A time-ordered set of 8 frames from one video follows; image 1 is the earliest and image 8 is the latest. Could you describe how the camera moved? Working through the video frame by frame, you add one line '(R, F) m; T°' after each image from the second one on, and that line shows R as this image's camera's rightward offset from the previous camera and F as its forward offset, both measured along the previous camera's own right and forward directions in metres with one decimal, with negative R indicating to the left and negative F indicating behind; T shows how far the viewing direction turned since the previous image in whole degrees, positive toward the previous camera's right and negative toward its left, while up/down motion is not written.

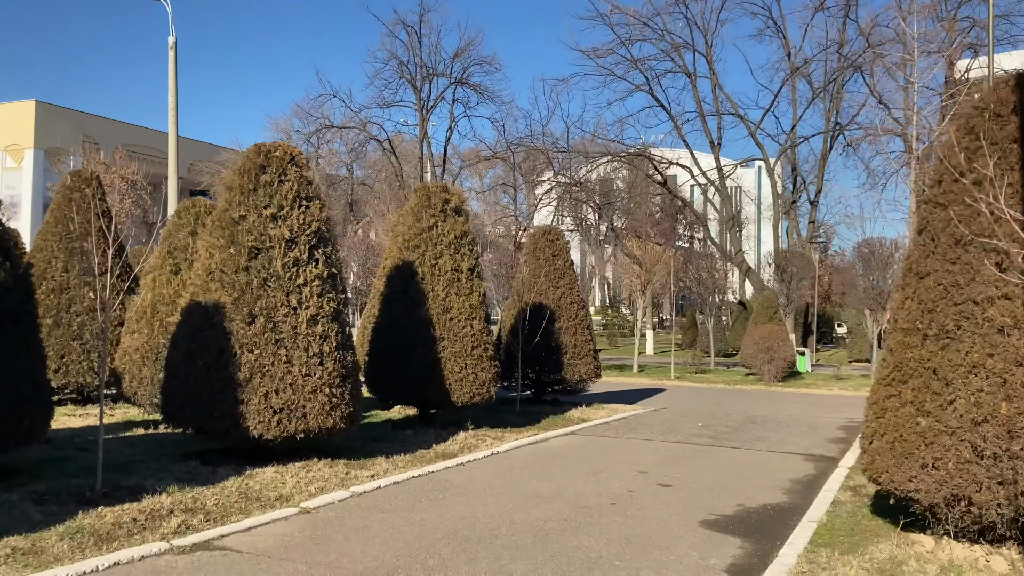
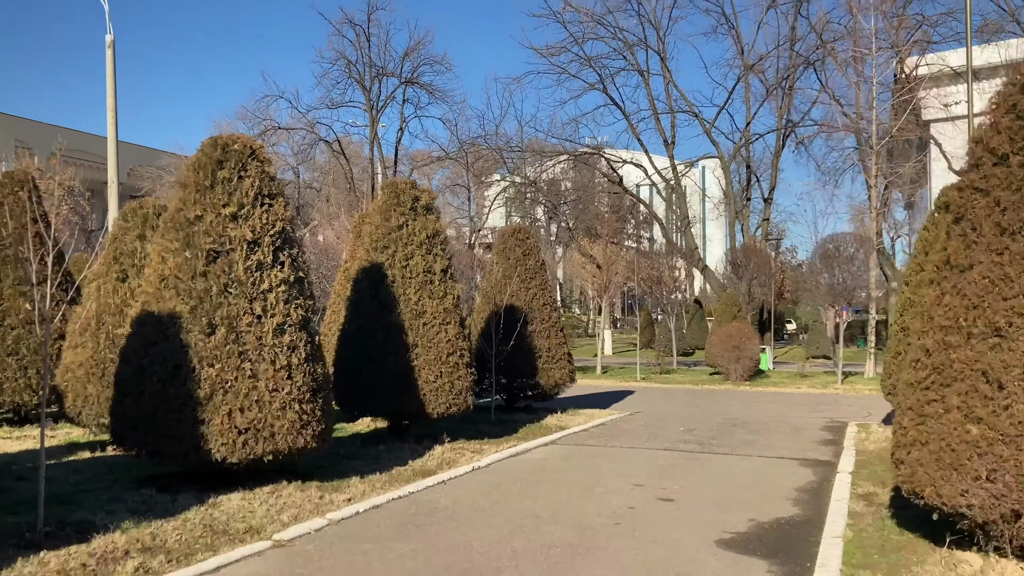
(-0.3, +0.5) m; +3°
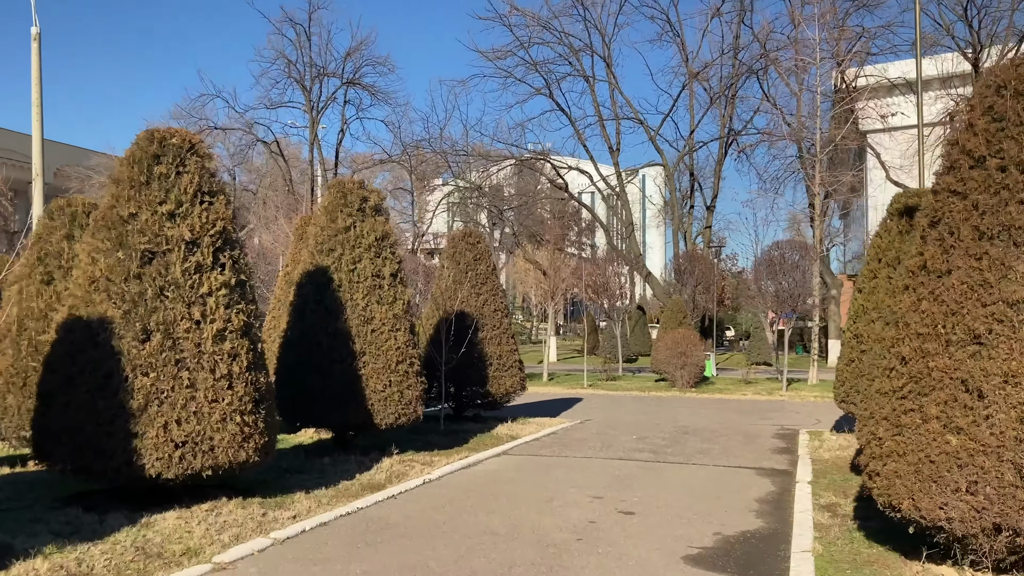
(-0.1, +0.3) m; +4°
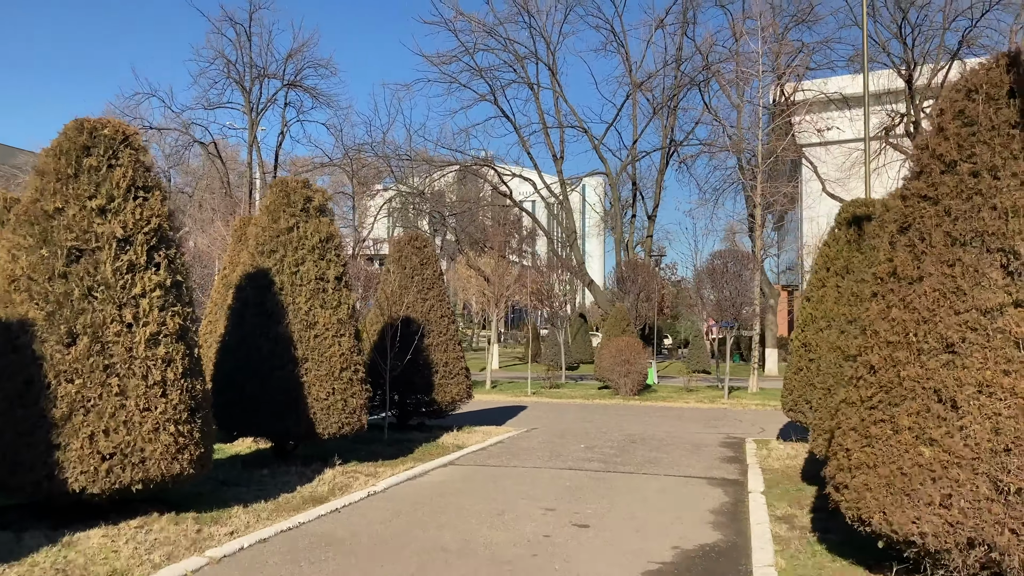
(-0.1, +0.2) m; +4°
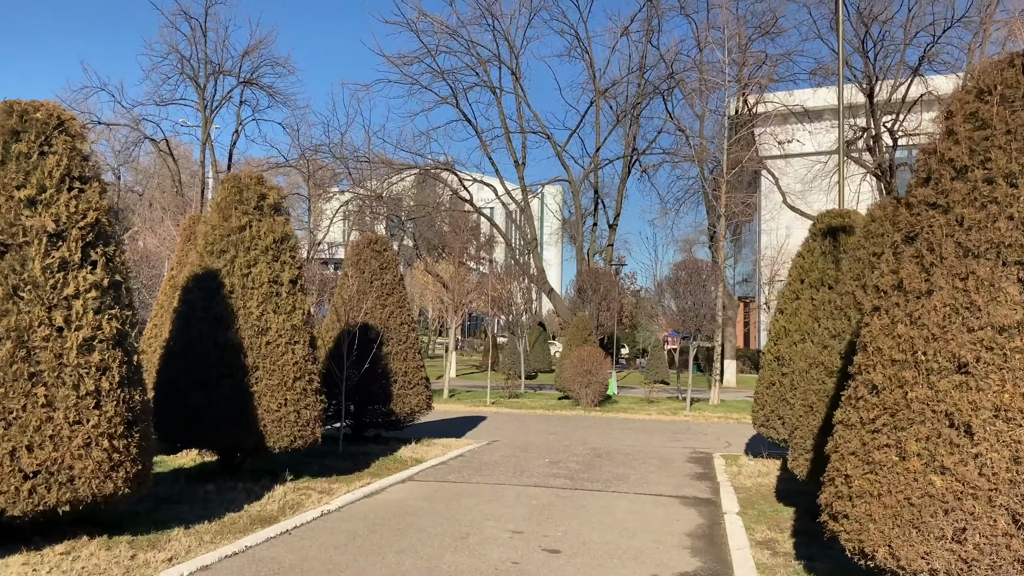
(-0.1, +0.4) m; +3°
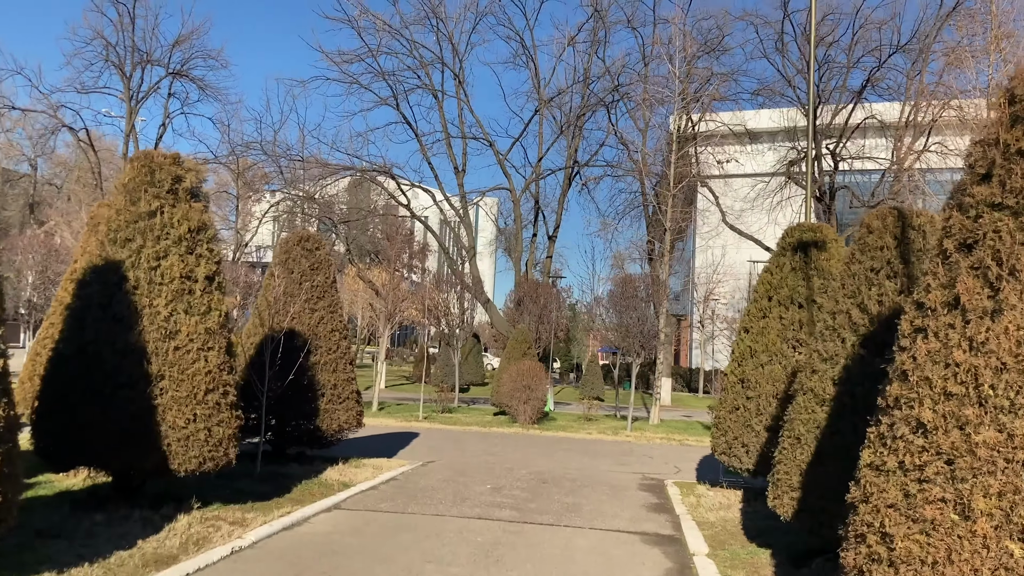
(-0.1, +0.8) m; +4°
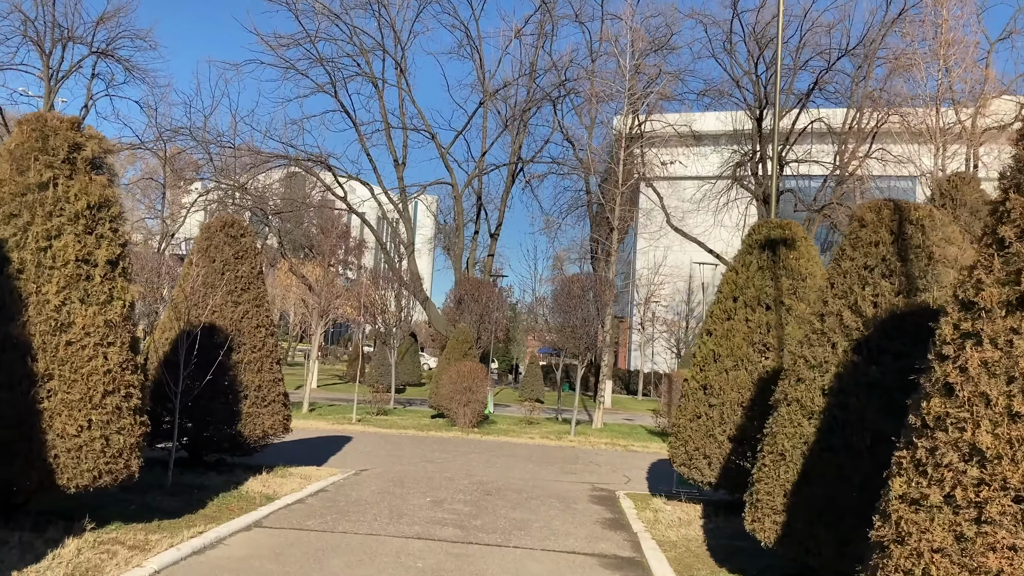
(-0.1, +0.7) m; +4°
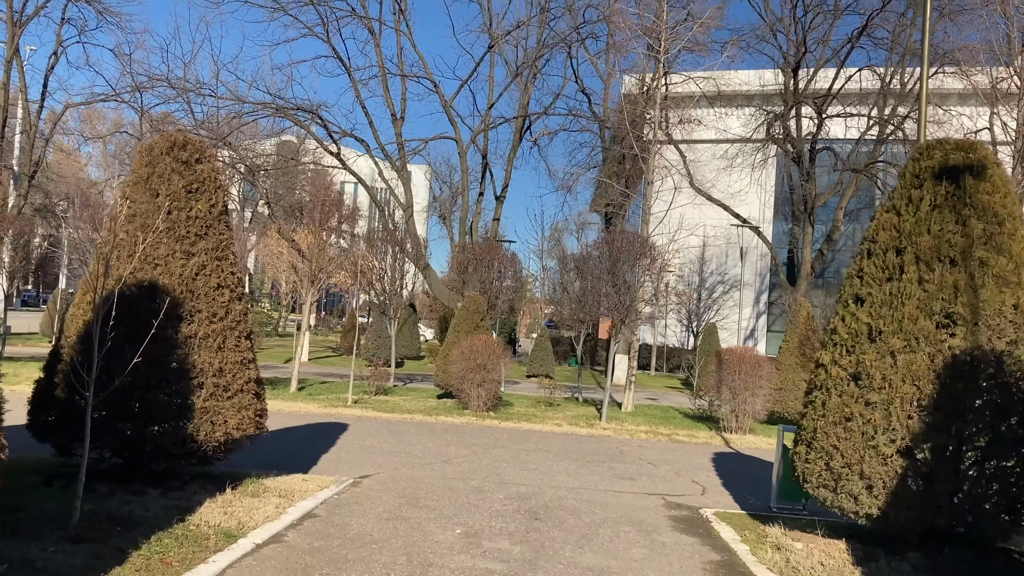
(-0.5, +2.3) m; 0°
